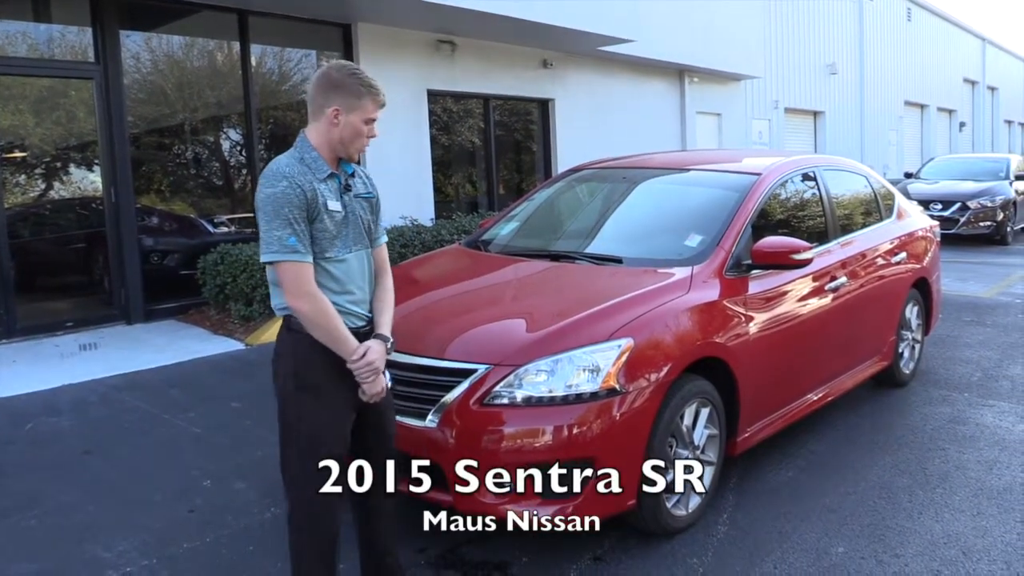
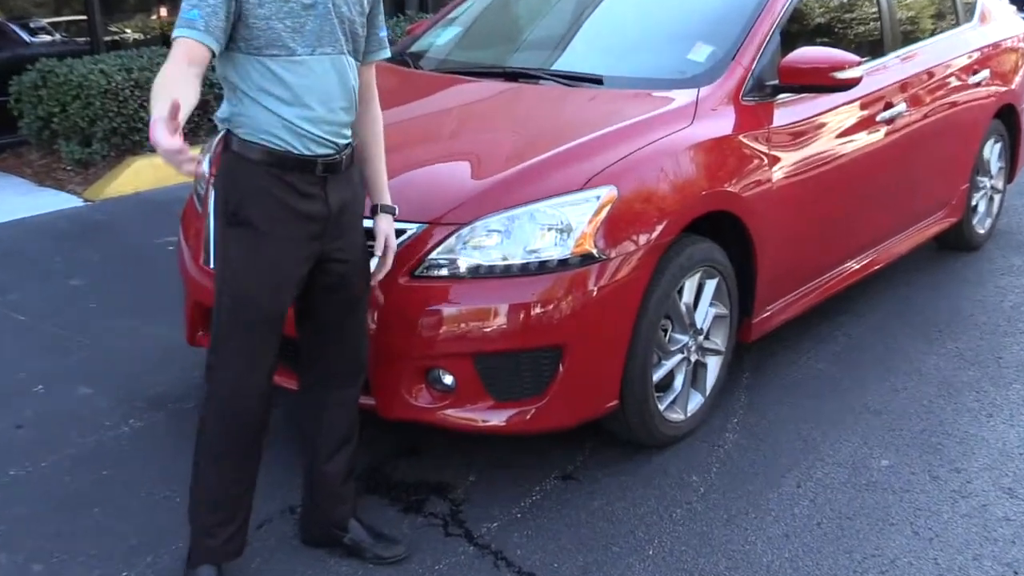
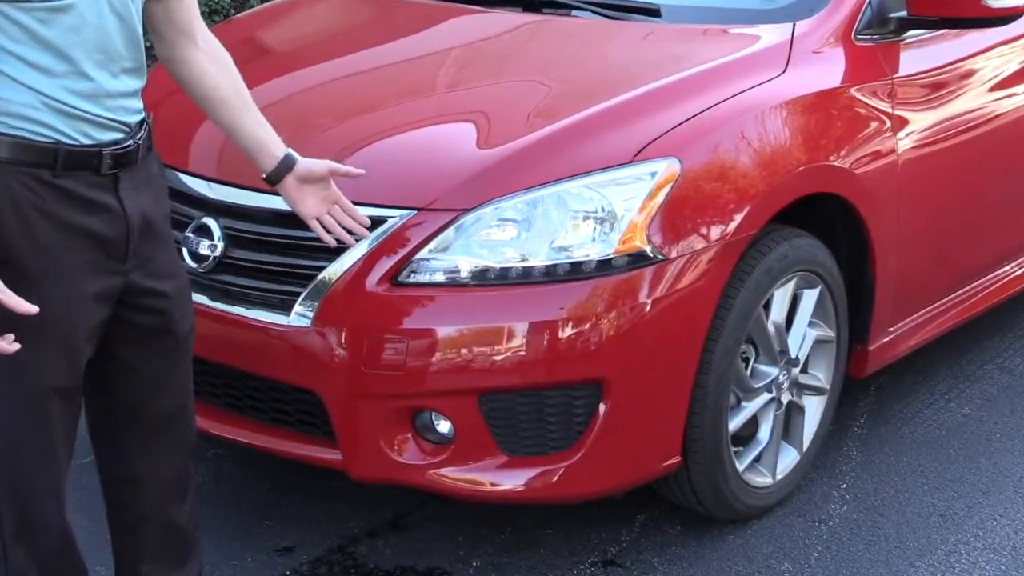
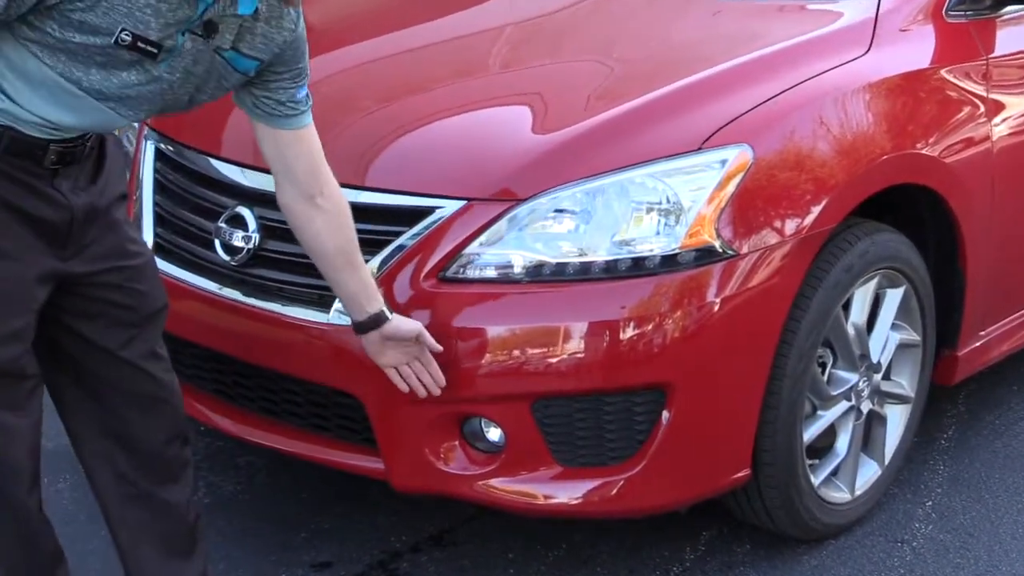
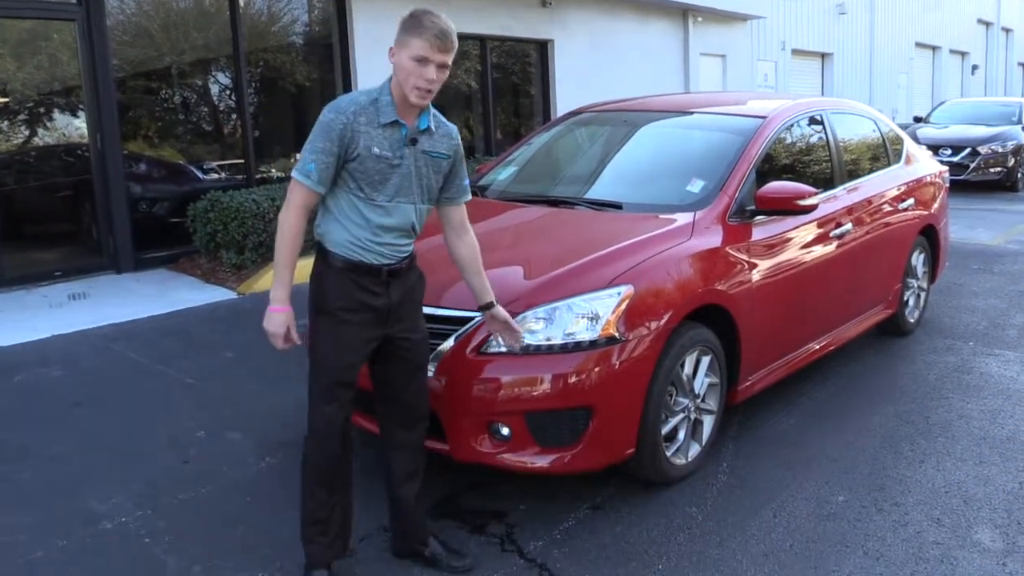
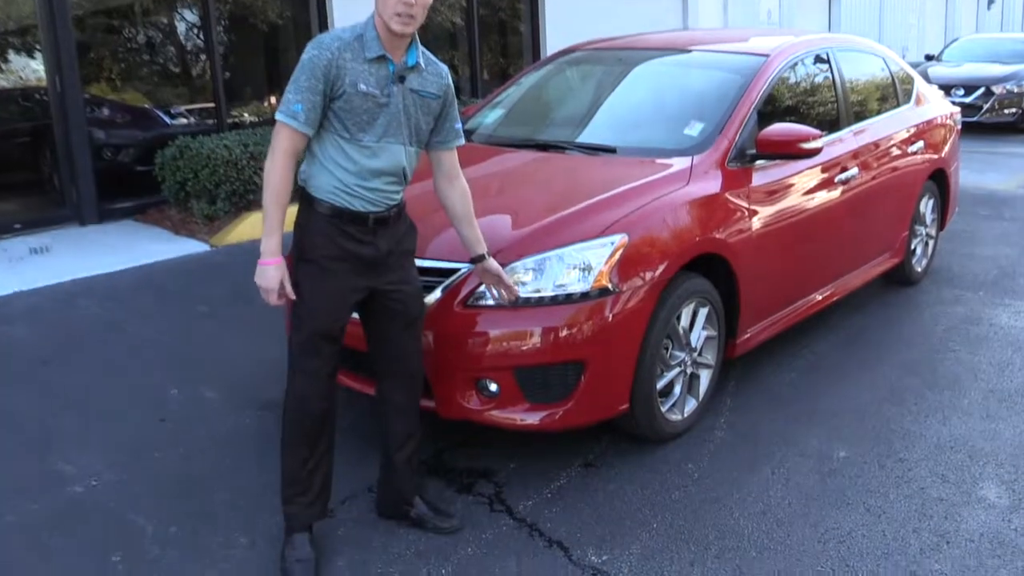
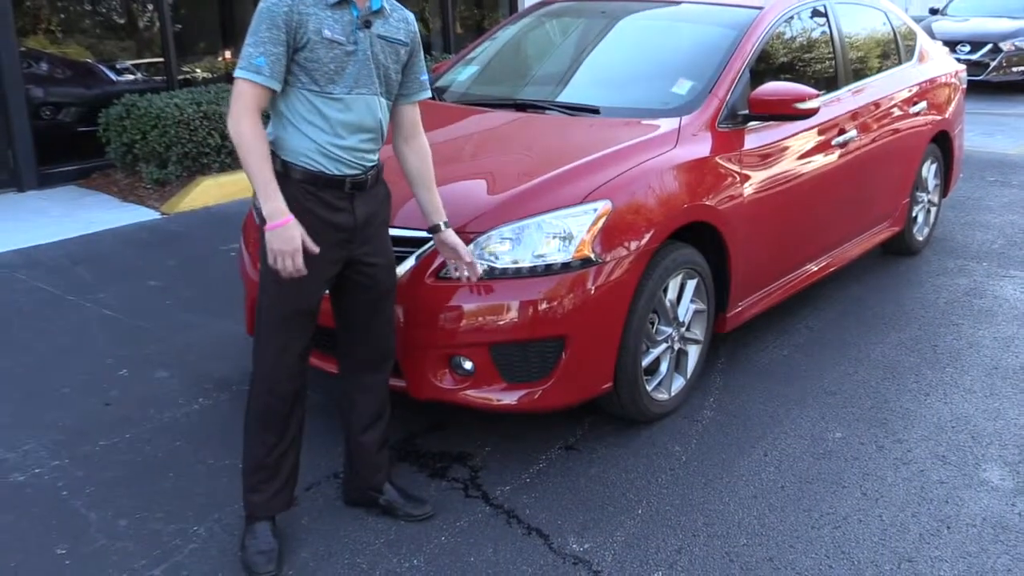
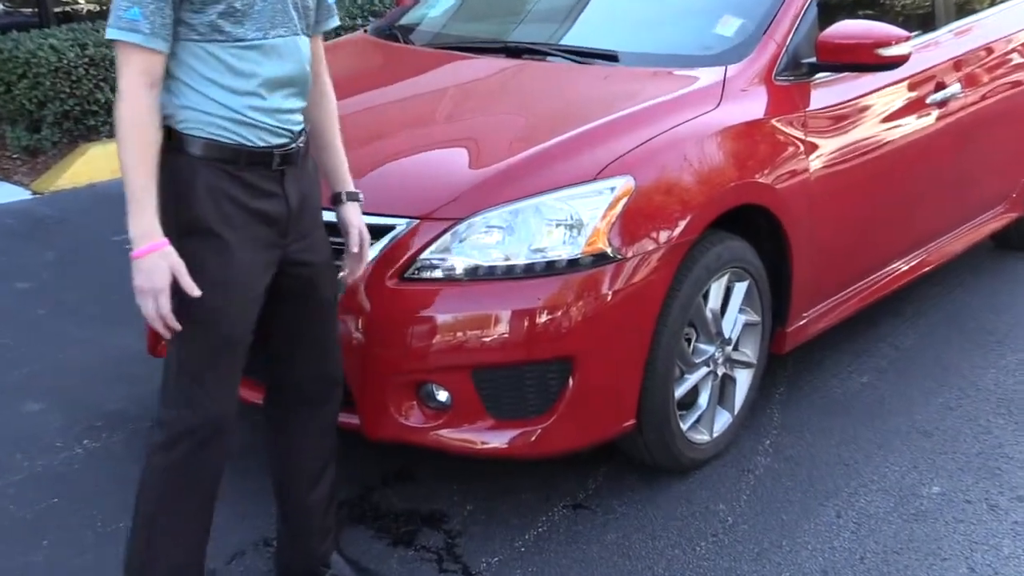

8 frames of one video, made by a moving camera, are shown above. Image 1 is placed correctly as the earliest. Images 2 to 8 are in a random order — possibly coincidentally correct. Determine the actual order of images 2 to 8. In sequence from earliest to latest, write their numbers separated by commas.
5, 6, 7, 2, 8, 3, 4
